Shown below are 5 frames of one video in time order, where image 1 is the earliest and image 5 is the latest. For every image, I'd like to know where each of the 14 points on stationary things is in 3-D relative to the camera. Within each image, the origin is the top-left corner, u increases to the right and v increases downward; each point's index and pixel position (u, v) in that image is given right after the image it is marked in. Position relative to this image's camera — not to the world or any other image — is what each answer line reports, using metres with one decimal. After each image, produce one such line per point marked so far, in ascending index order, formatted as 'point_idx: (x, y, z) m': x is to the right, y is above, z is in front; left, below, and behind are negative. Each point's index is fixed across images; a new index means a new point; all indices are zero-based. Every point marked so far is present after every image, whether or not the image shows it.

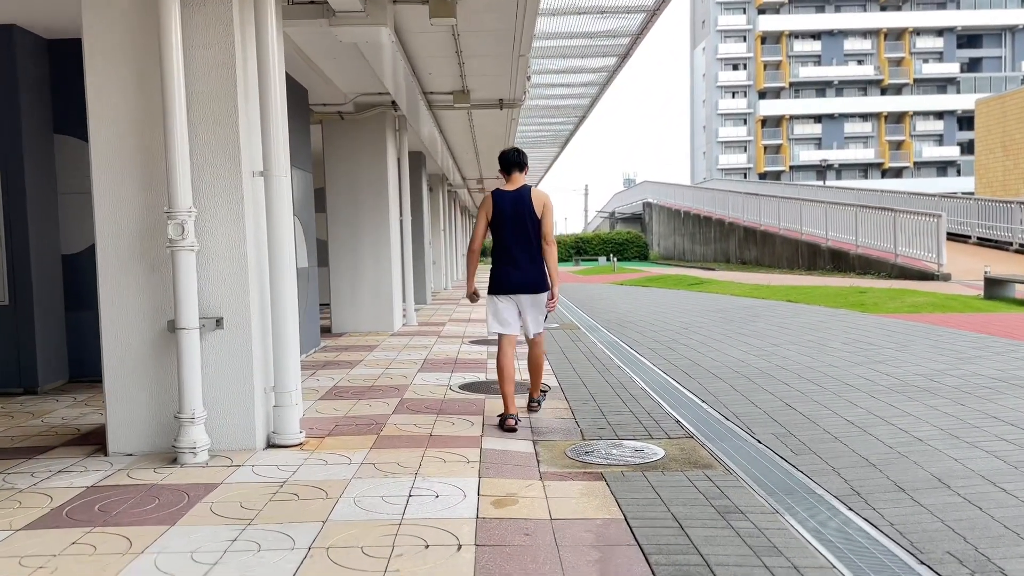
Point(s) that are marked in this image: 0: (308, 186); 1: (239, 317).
0: (-2.0, +1.0, +8.6) m
1: (-1.4, -0.1, +4.4) m
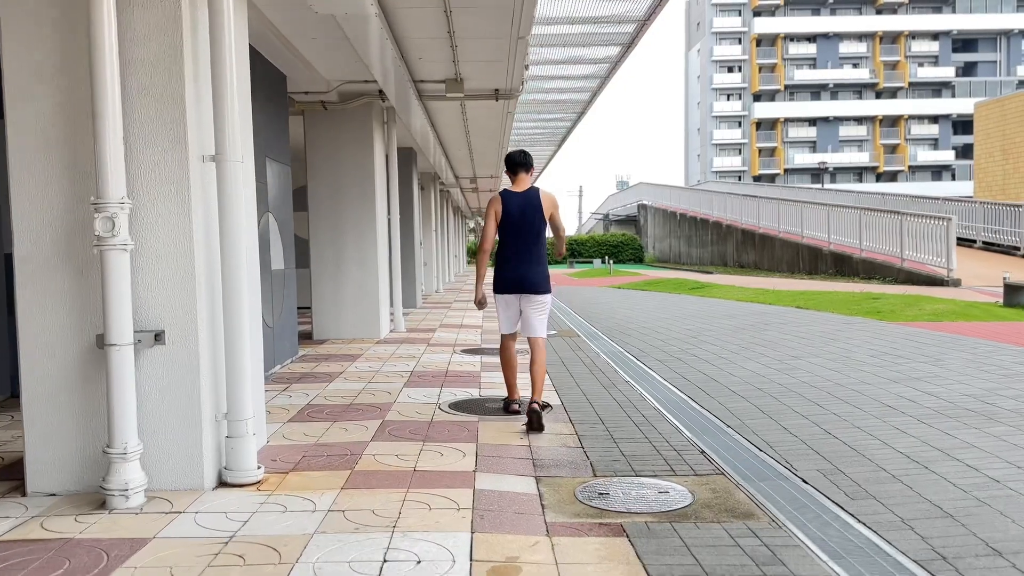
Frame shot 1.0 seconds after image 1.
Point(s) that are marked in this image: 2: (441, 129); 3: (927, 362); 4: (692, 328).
0: (-2.0, +1.0, +7.8) m
1: (-1.4, -0.2, +3.7) m
2: (-1.0, +2.3, +12.5) m
3: (+3.3, -0.6, +7.0) m
4: (+2.1, -0.5, +10.3) m
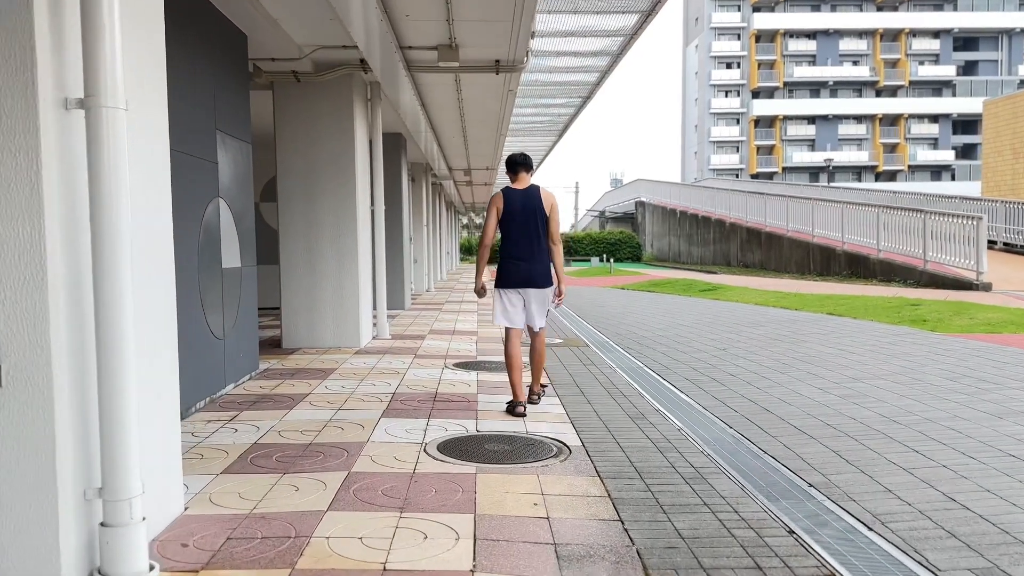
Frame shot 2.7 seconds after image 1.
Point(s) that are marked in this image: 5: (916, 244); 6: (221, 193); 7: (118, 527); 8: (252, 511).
0: (-2.0, +0.9, +6.5) m
1: (-1.3, -0.2, +2.4) m
2: (-1.0, +2.3, +11.2) m
3: (+3.3, -0.7, +5.7) m
4: (+2.1, -0.5, +9.0) m
5: (+8.5, +0.9, +18.4) m
6: (-2.0, +0.6, +6.0) m
7: (-1.1, -0.7, +2.5) m
8: (-1.0, -0.8, +3.3) m
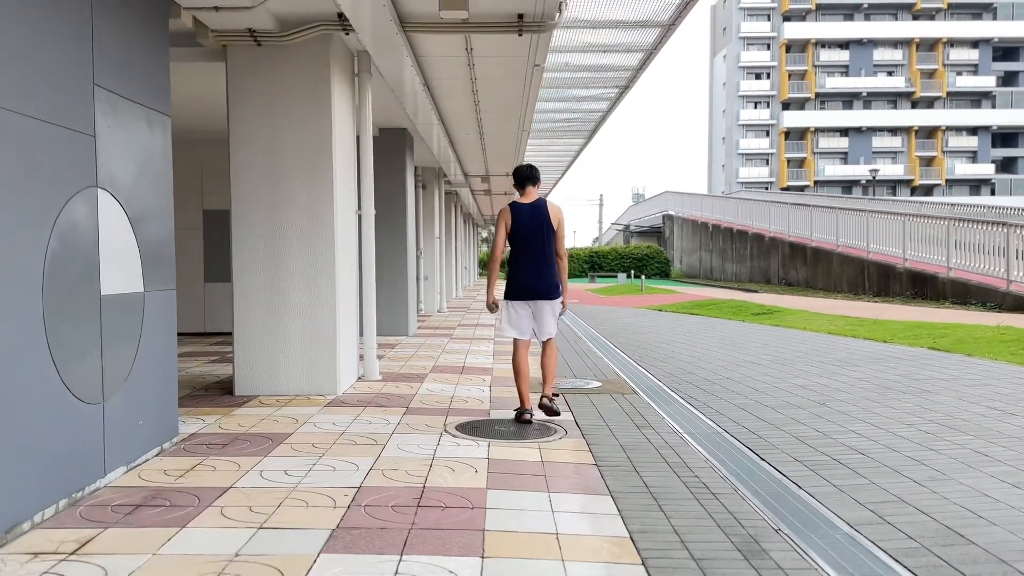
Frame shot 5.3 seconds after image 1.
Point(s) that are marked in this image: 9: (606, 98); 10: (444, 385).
0: (-1.9, +0.8, +4.6) m
1: (-1.3, -0.3, +0.4) m
2: (-0.7, +2.0, +9.2) m
3: (+3.5, -0.8, +3.6) m
4: (+2.3, -0.8, +6.9) m
5: (+8.9, +0.5, +16.2) m
6: (-1.8, +0.5, +4.0) m
7: (-1.1, -0.8, +0.5) m
8: (-0.9, -1.0, +1.3) m
9: (+1.4, +2.7, +12.4) m
10: (-0.5, -0.8, +6.9) m
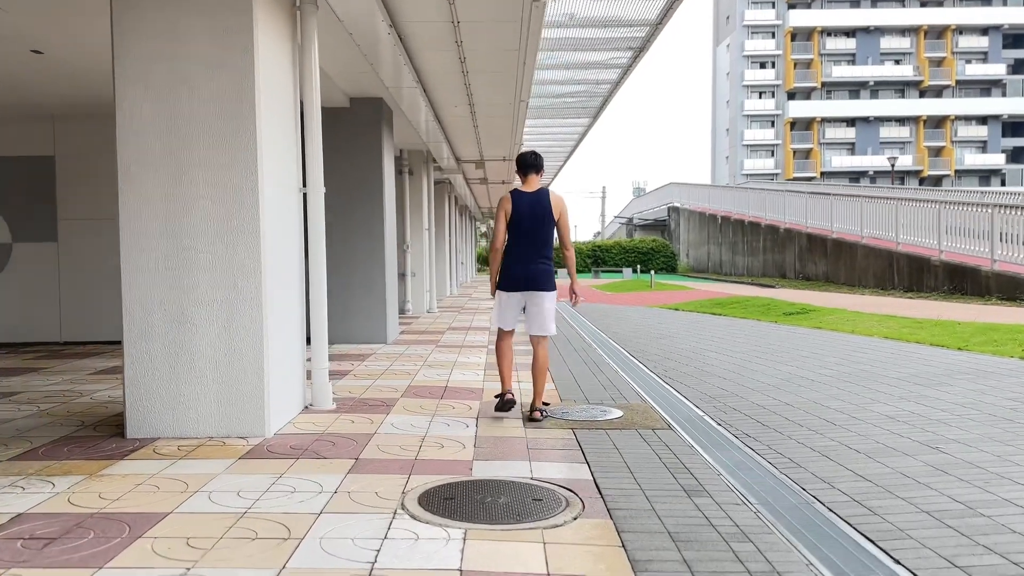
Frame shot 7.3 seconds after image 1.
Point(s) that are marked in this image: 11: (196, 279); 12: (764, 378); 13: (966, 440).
0: (-1.9, +0.7, +2.9) m
1: (-1.3, -0.4, -1.3) m
2: (-0.8, +2.0, +7.5) m
3: (+3.4, -0.8, +1.9) m
4: (+2.3, -0.7, +5.2) m
5: (+8.9, +0.6, +14.5) m
6: (-1.9, +0.4, +2.3) m
7: (-1.1, -0.8, -1.2) m
8: (-1.0, -1.0, -0.4) m
9: (+1.3, +2.7, +10.7) m
10: (-0.6, -0.8, +5.3) m
11: (-1.7, +0.1, +4.6) m
12: (+1.9, -0.7, +6.7) m
13: (+2.3, -0.8, +4.5) m
